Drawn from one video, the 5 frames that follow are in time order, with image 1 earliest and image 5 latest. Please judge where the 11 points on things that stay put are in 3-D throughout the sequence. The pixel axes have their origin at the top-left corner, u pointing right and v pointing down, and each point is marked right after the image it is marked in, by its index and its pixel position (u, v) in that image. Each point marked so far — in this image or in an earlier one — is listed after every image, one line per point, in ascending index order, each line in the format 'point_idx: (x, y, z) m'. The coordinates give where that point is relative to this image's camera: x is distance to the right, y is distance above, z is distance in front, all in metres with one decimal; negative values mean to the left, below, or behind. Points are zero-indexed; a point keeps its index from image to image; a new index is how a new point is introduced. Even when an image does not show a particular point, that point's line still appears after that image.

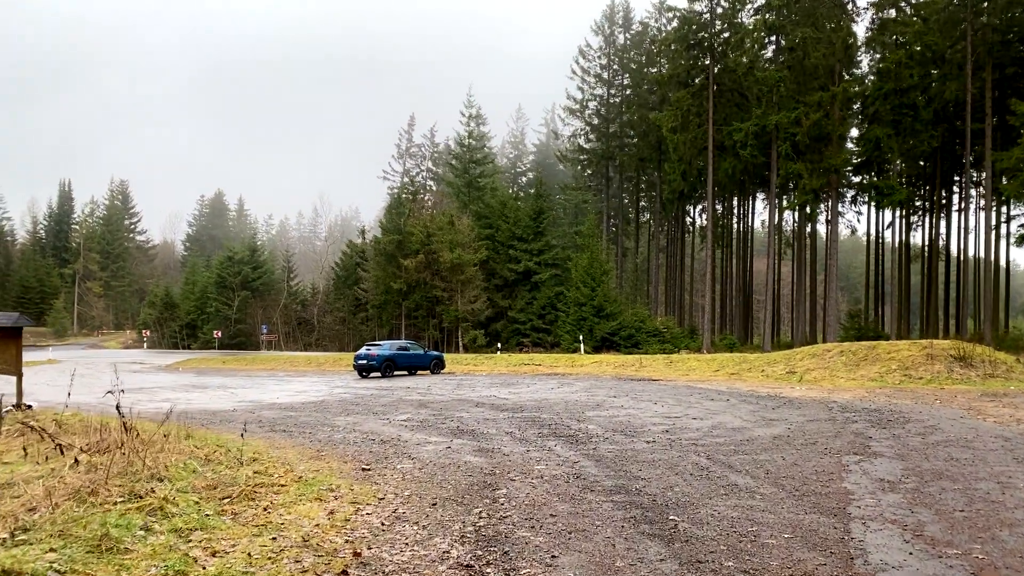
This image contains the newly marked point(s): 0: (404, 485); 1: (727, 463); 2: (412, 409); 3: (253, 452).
0: (-1.0, -1.8, +5.8) m
1: (+2.4, -2.0, +7.0) m
2: (-2.0, -2.4, +12.2) m
3: (-3.0, -1.9, +7.3) m
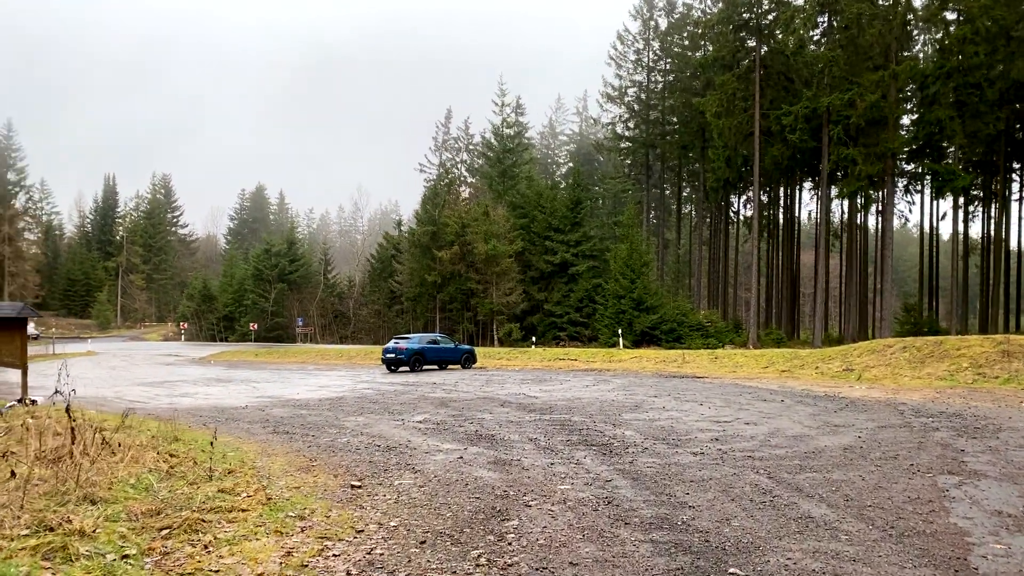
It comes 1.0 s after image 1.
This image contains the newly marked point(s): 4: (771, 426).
0: (-0.9, -1.7, +4.7) m
1: (+2.6, -1.8, +5.7) m
2: (-1.4, -2.2, +11.2) m
3: (-2.8, -1.8, +6.3) m
4: (+3.9, -2.1, +9.3) m
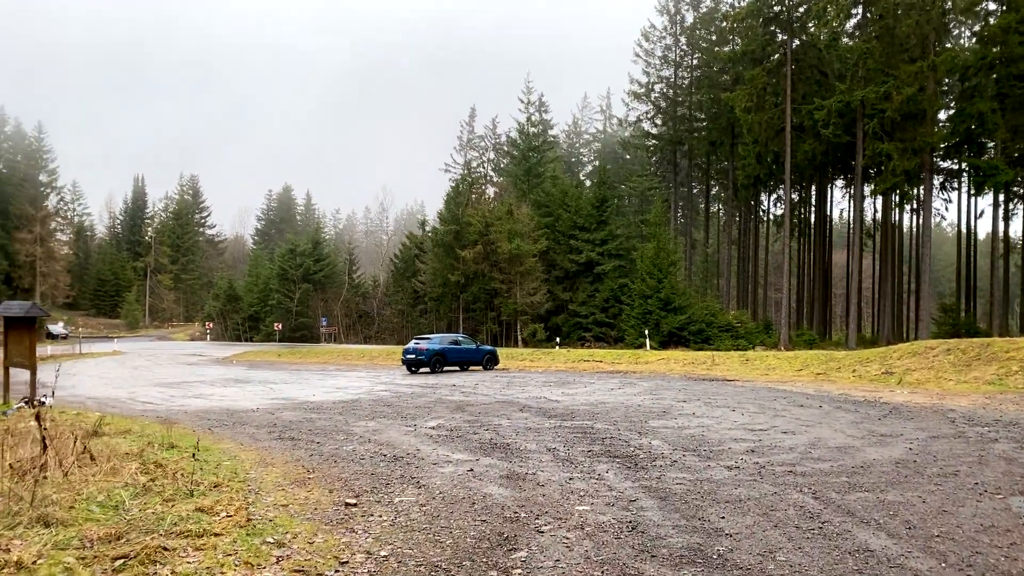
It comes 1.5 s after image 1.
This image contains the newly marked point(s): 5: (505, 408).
0: (-0.8, -1.7, +4.2) m
1: (+2.7, -1.8, +5.1) m
2: (-1.1, -2.1, +10.6) m
3: (-2.7, -1.7, +5.9) m
4: (+4.1, -2.0, +8.6) m
5: (-0.1, -2.1, +11.2) m
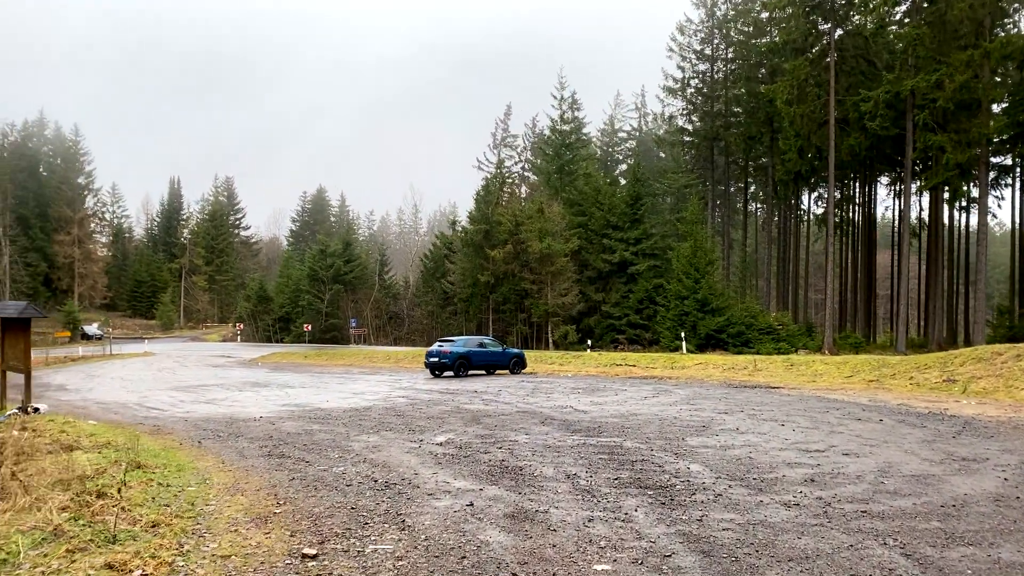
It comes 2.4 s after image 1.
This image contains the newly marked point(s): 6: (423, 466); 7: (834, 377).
0: (-0.9, -1.6, +3.1) m
1: (+2.7, -1.8, +3.9) m
2: (-0.8, -2.1, +9.6) m
3: (-2.6, -1.7, +4.9) m
4: (+4.3, -2.0, +7.3) m
5: (+0.2, -2.1, +10.1) m
6: (-0.9, -1.9, +6.7) m
7: (+9.3, -2.6, +17.9) m
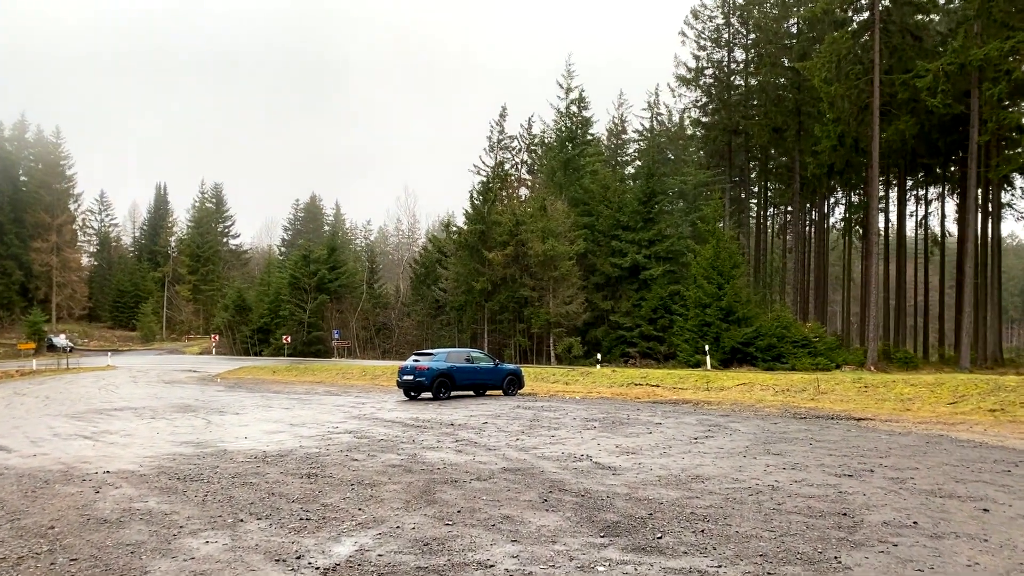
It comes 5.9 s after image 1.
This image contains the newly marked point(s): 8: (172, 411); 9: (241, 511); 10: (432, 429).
0: (-1.1, -1.2, -1.1) m
1: (+2.5, -1.4, -0.4) m
2: (-1.0, -1.9, +5.4) m
3: (-2.8, -1.4, +0.7) m
4: (+4.1, -1.7, +3.1) m
5: (0.0, -1.9, +5.9) m
6: (-1.1, -1.6, +2.5) m
7: (+9.1, -2.5, +13.6) m
8: (-8.5, -3.0, +15.4) m
9: (-2.3, -1.9, +5.5) m
10: (-1.3, -2.4, +10.4) m
